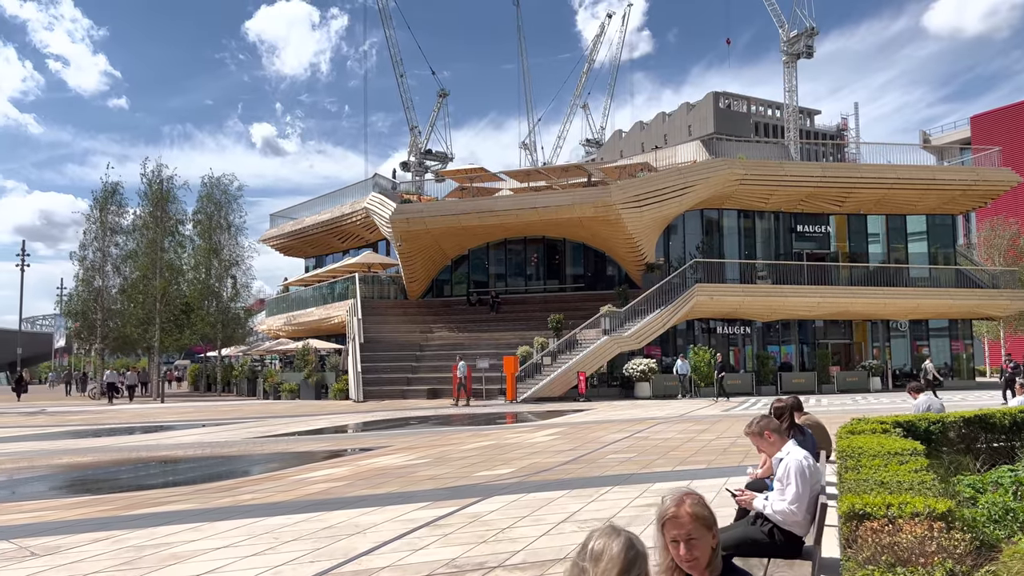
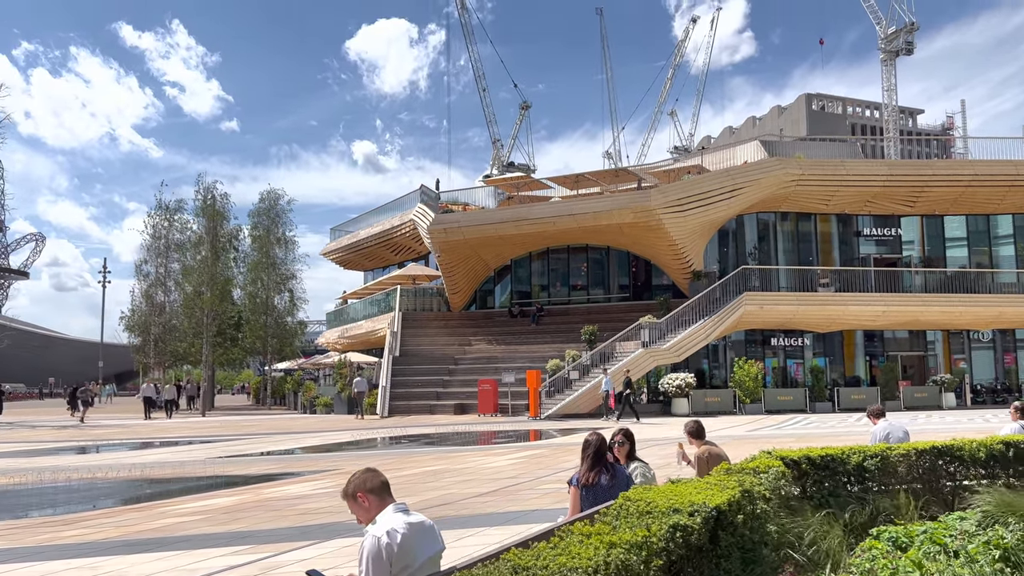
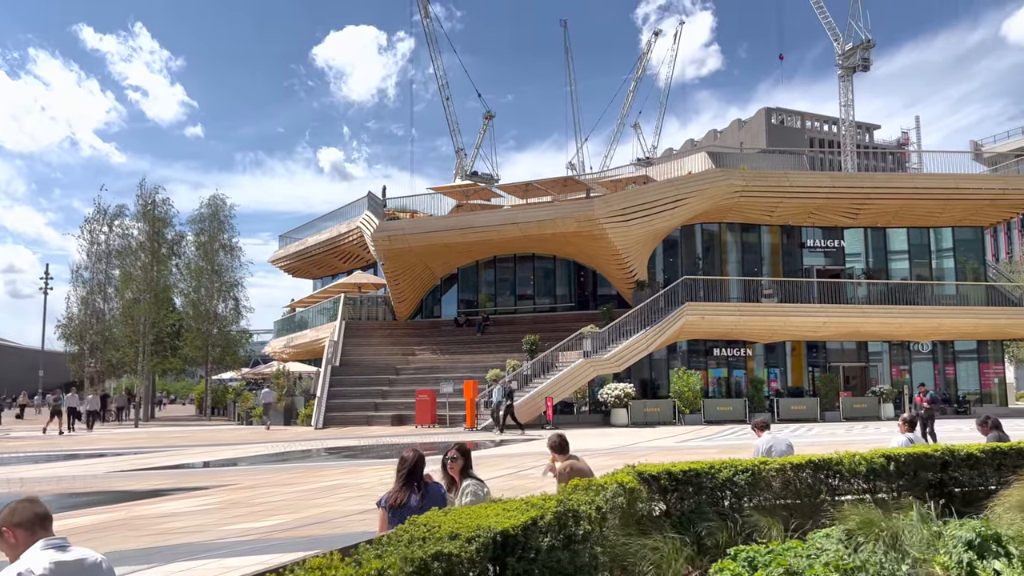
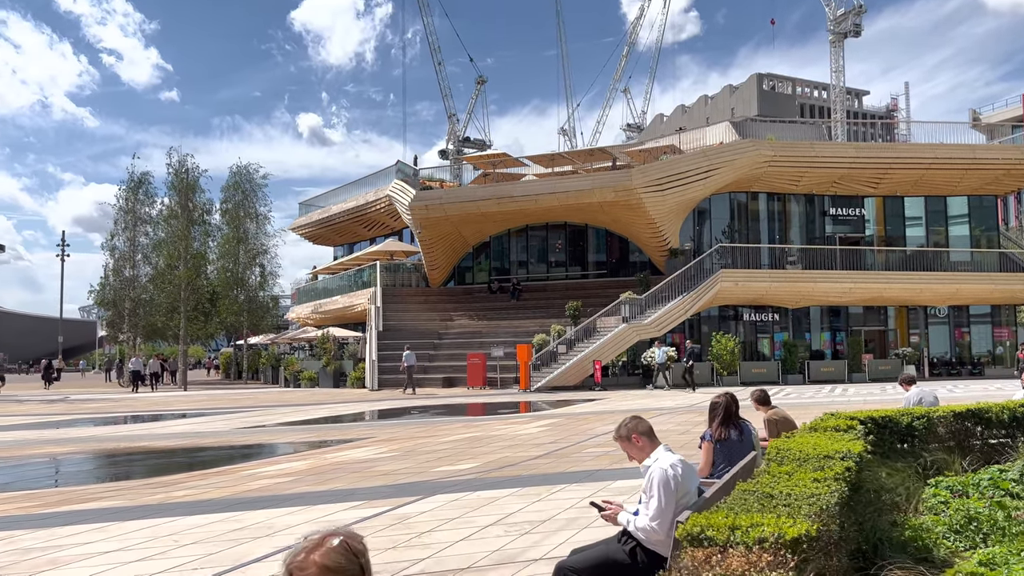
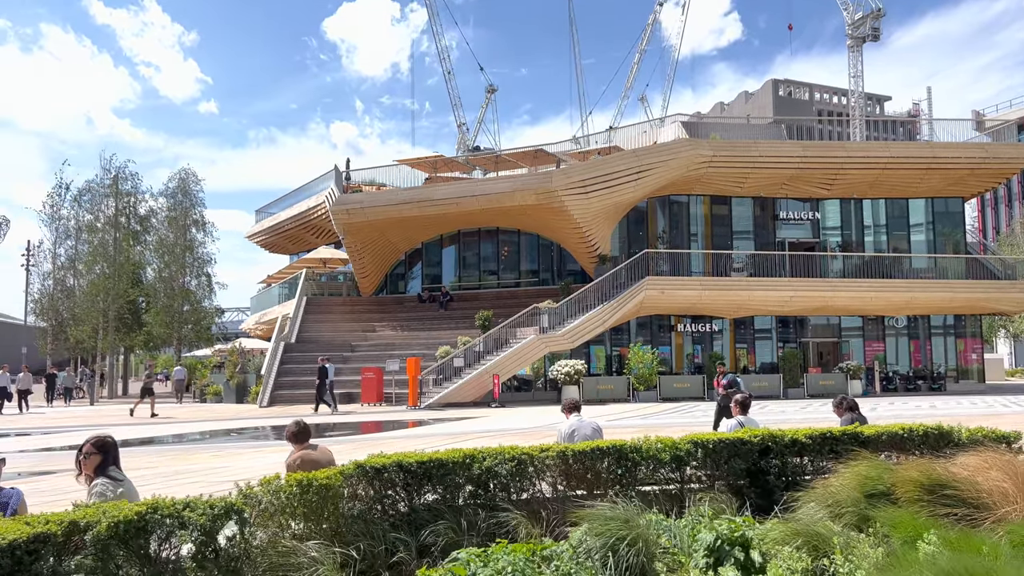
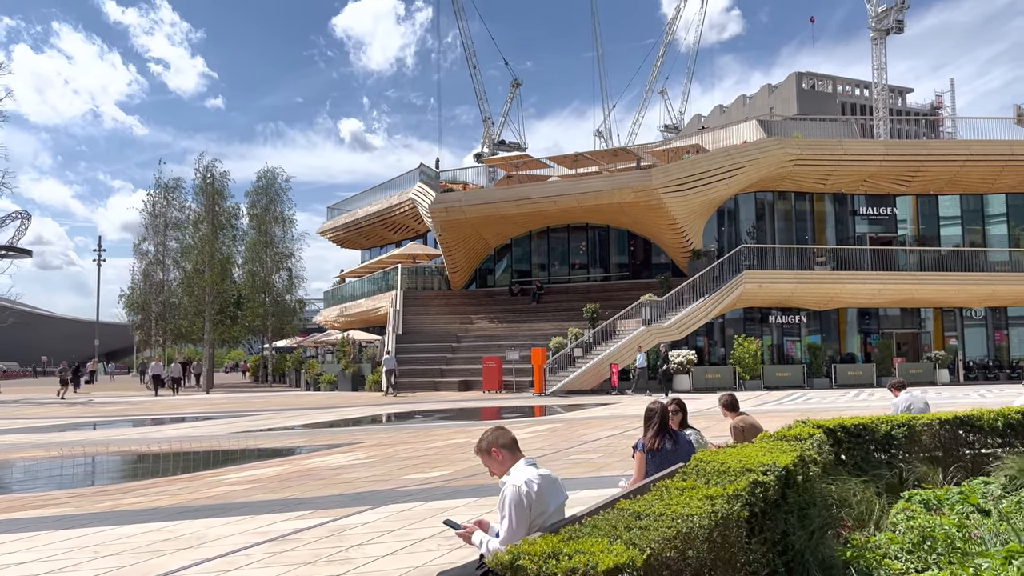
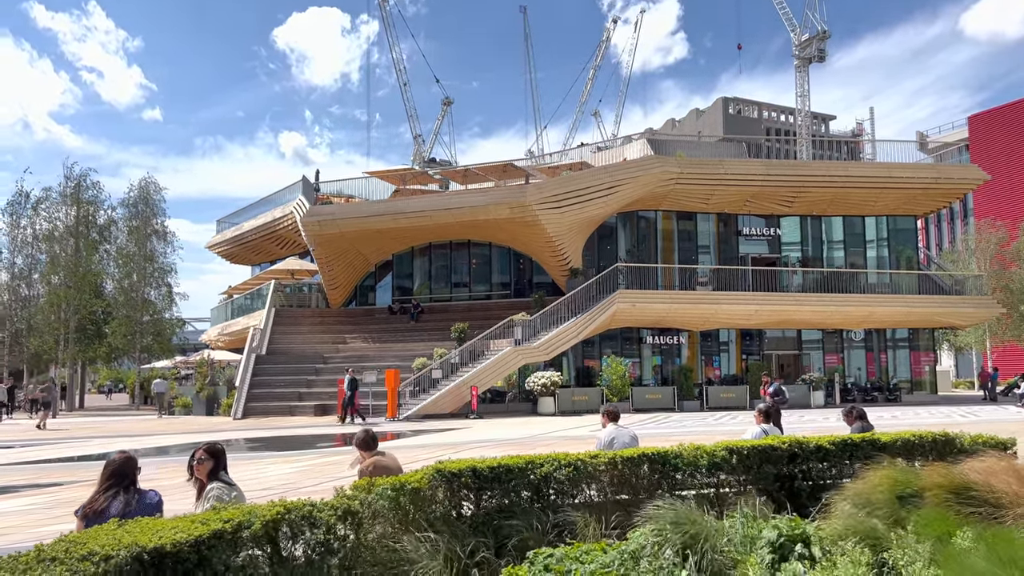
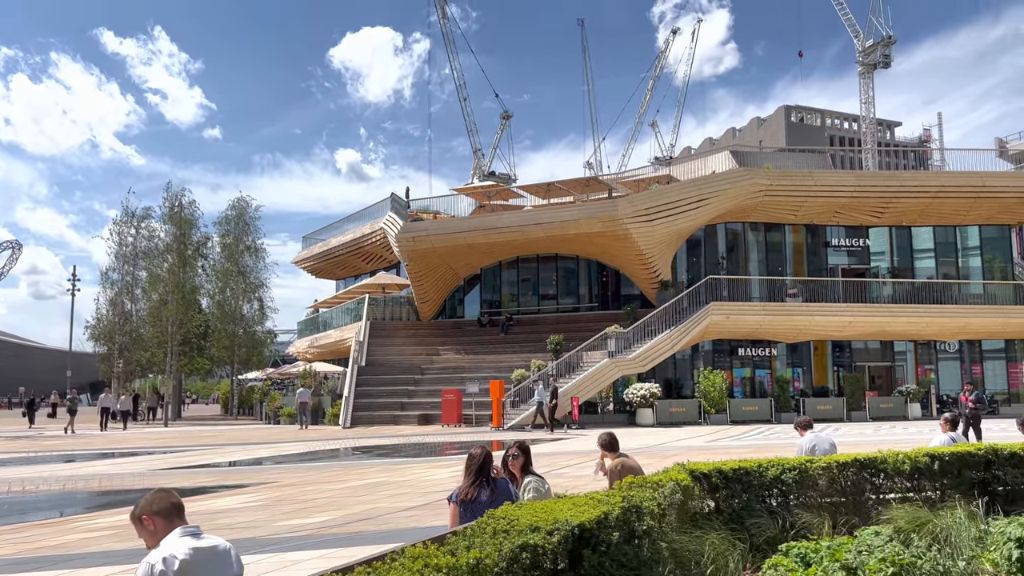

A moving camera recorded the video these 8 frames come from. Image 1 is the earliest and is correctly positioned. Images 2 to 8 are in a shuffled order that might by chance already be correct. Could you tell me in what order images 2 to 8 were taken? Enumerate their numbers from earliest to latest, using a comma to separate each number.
4, 6, 2, 8, 3, 7, 5
